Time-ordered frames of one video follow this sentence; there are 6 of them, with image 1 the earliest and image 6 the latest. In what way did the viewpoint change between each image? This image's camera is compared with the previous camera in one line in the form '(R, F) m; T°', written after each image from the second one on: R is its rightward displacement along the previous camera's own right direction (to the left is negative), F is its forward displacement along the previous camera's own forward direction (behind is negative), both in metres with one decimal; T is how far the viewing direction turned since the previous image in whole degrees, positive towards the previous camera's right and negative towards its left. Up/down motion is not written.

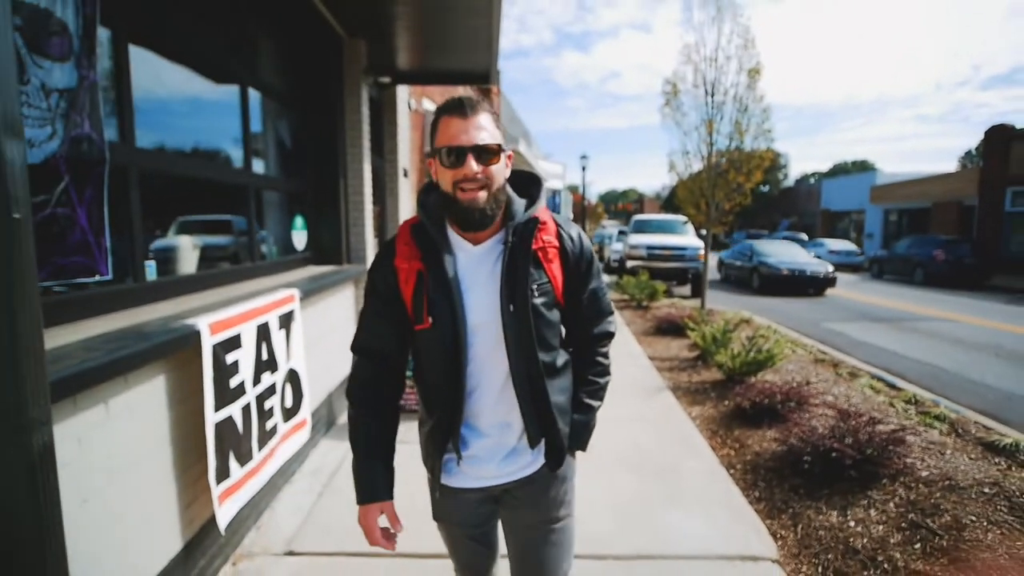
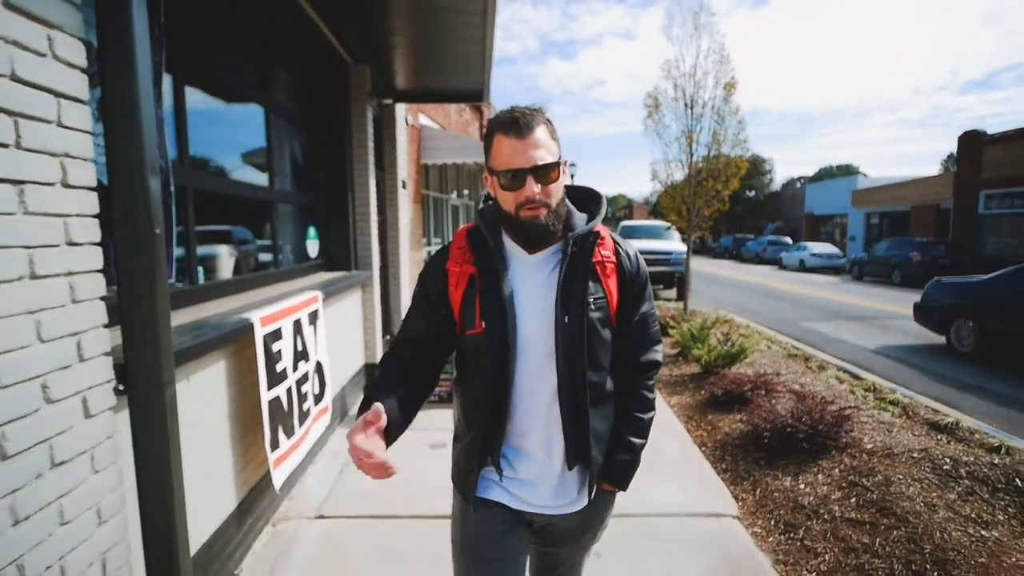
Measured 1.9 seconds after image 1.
(0.0, -0.5) m; +1°
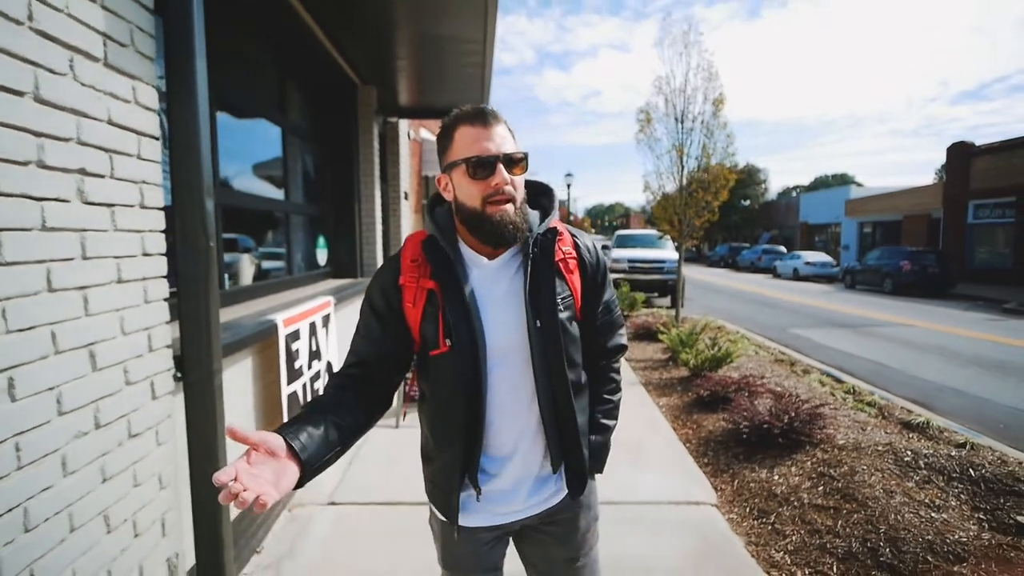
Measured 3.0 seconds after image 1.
(0.0, -0.3) m; 0°
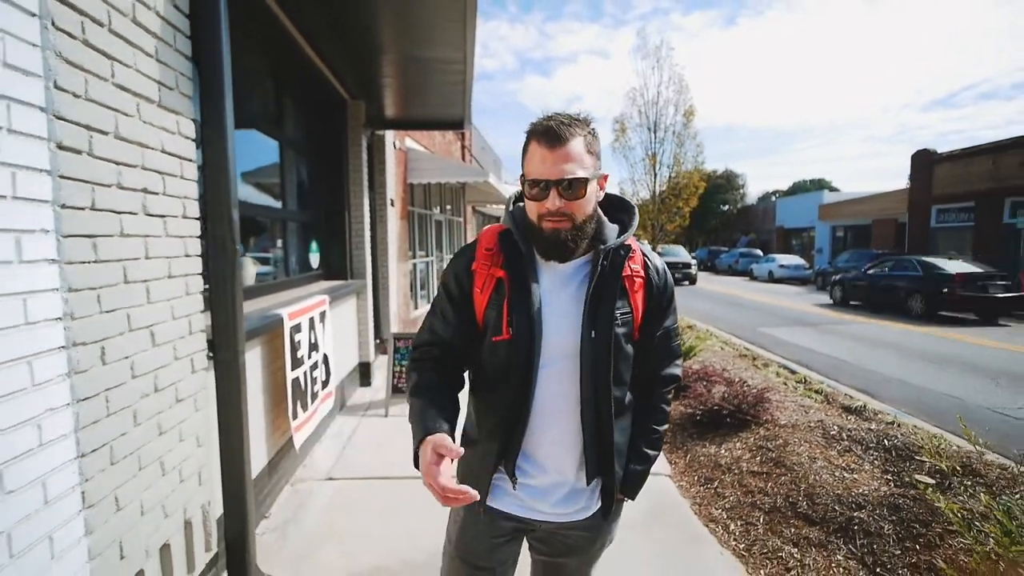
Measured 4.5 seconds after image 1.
(+0.1, -0.5) m; +1°
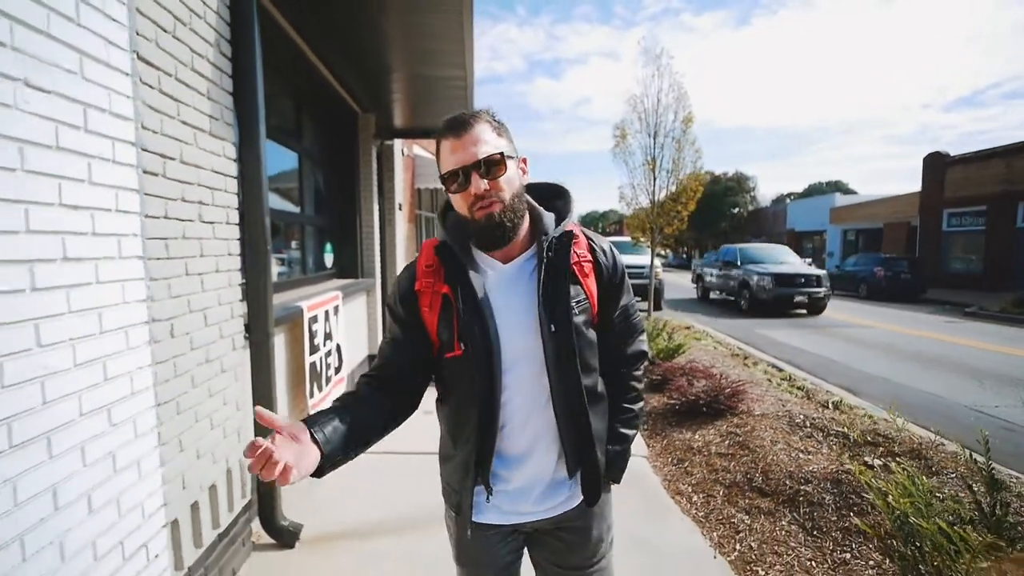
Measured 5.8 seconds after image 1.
(+0.1, -0.5) m; -1°
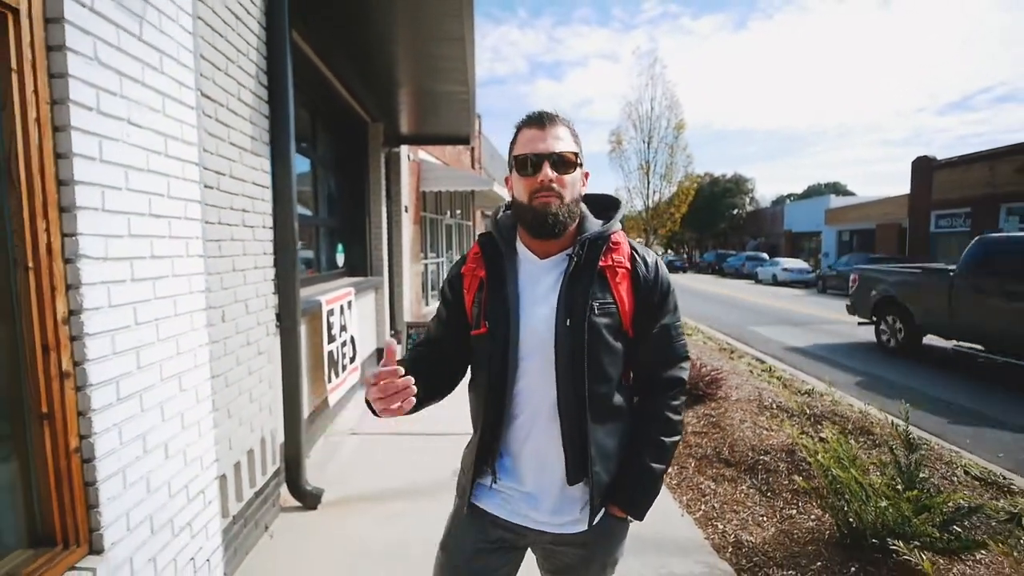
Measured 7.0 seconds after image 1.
(0.0, -0.5) m; 0°
